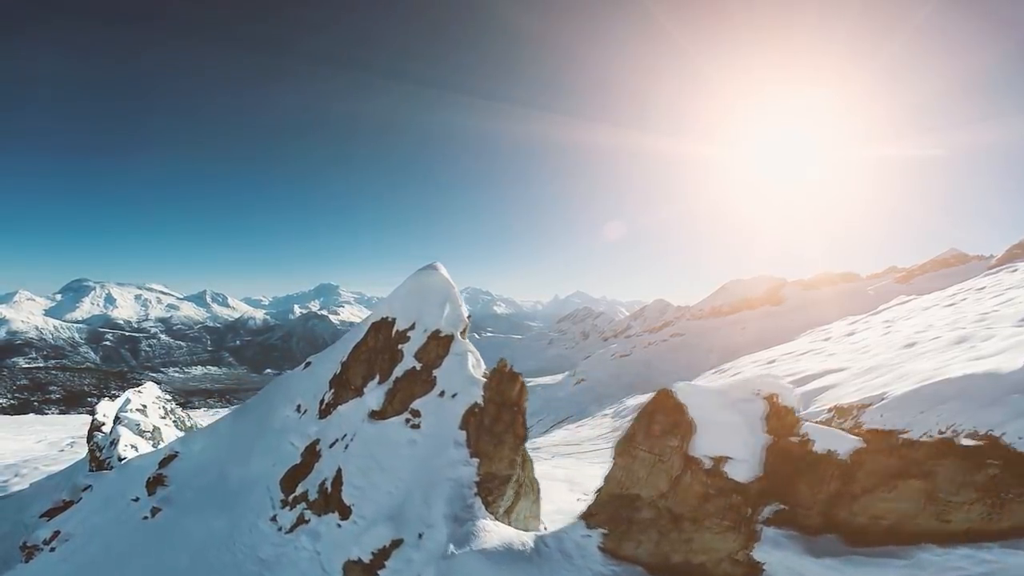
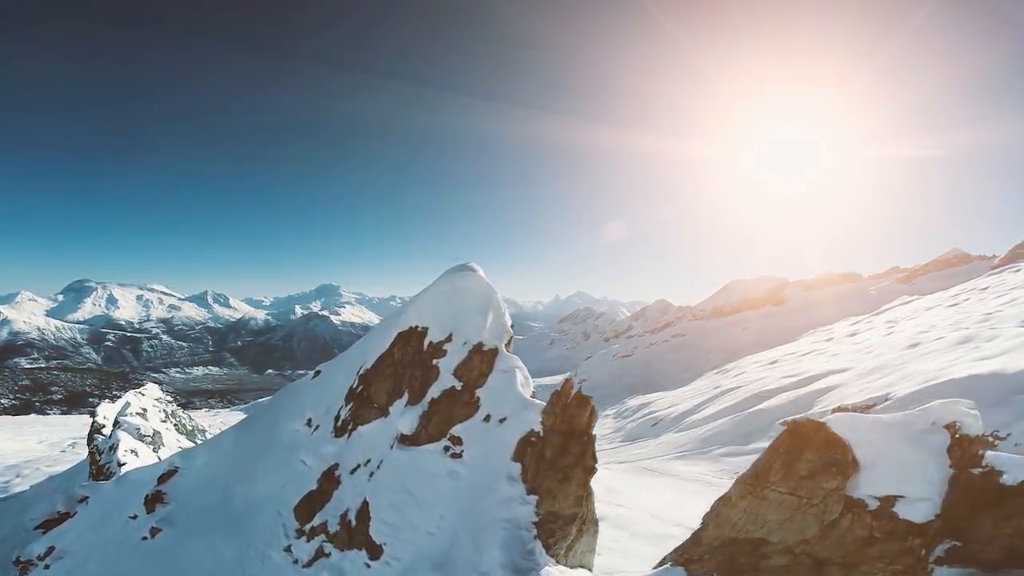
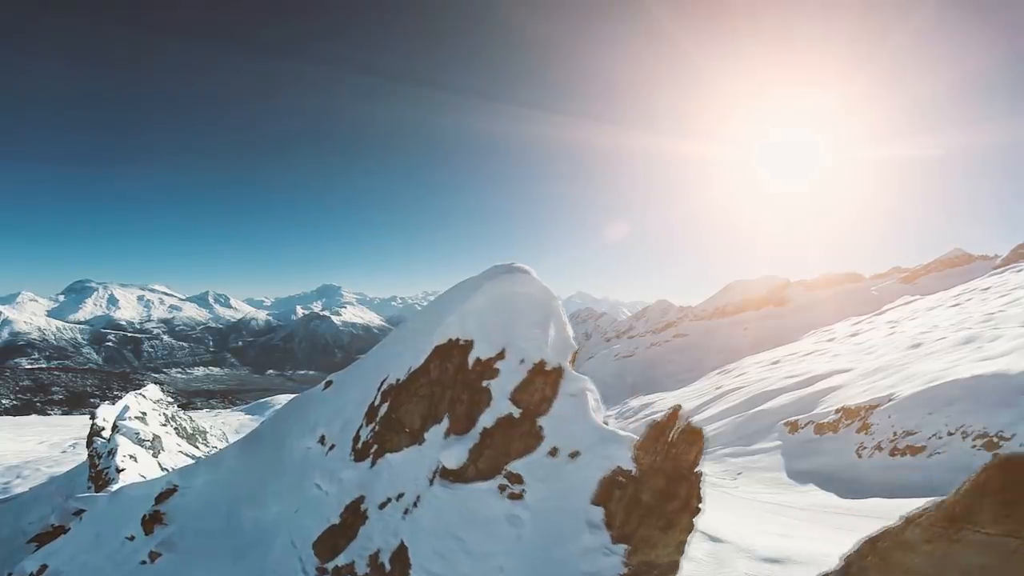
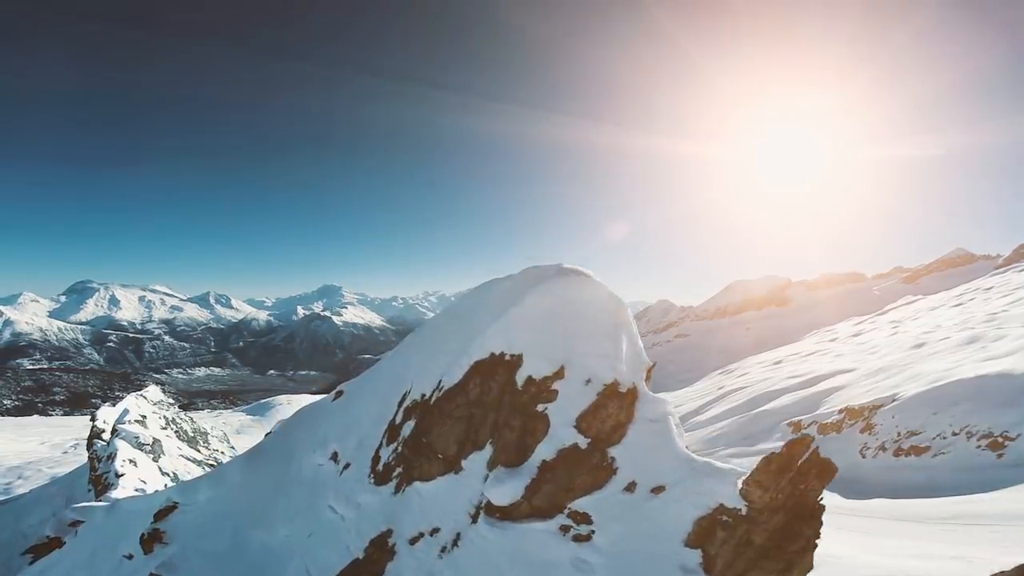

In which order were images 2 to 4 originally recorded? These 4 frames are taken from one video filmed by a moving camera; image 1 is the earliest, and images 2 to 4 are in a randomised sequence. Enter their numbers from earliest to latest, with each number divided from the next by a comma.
2, 3, 4
